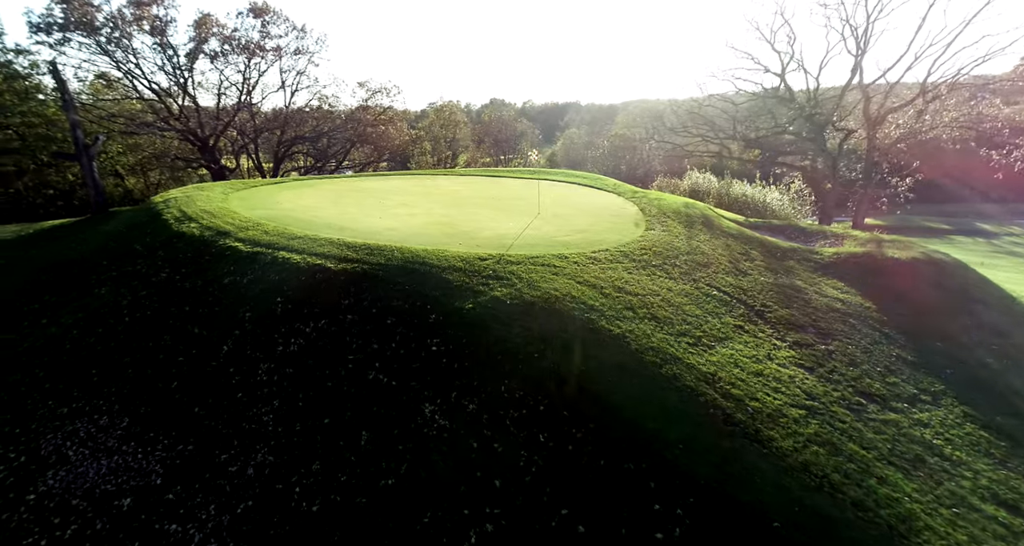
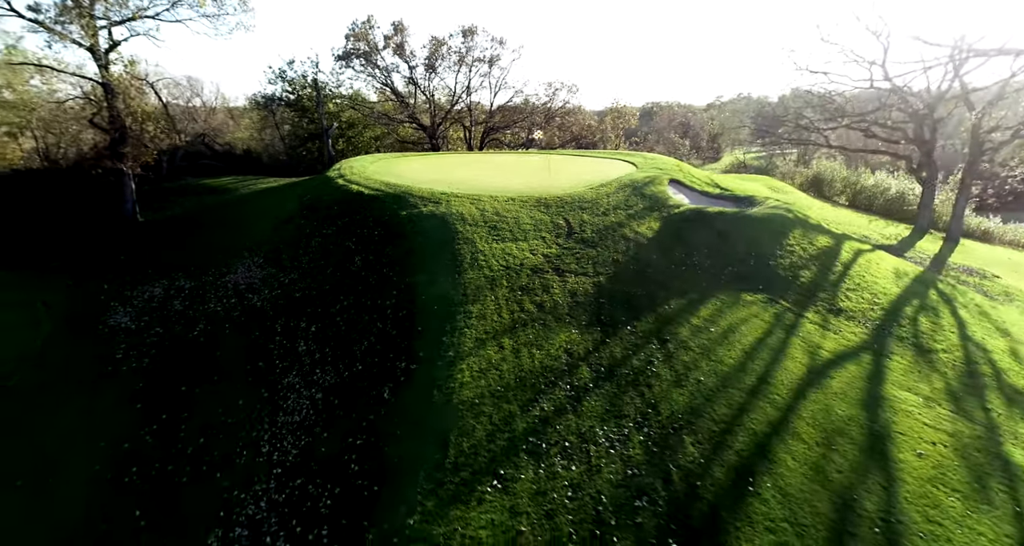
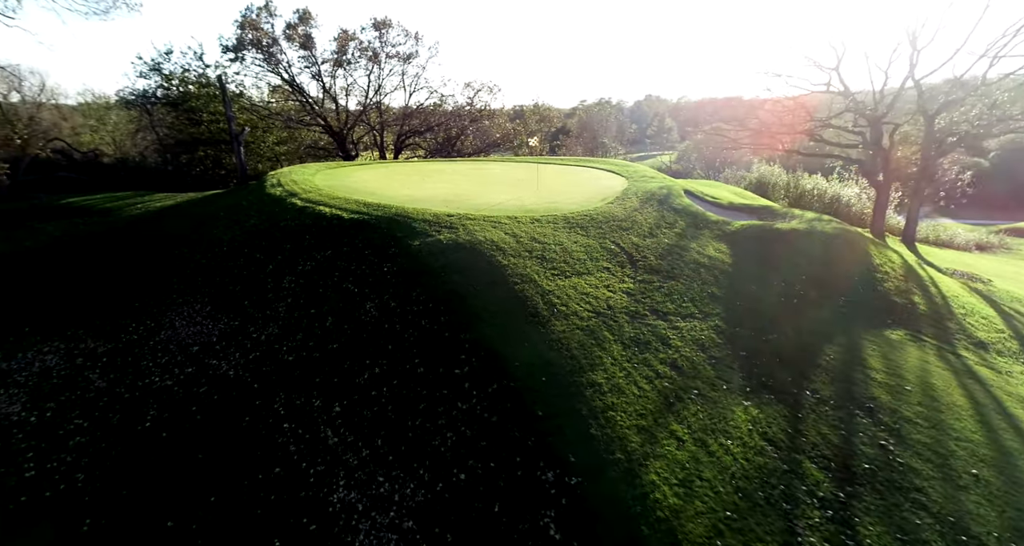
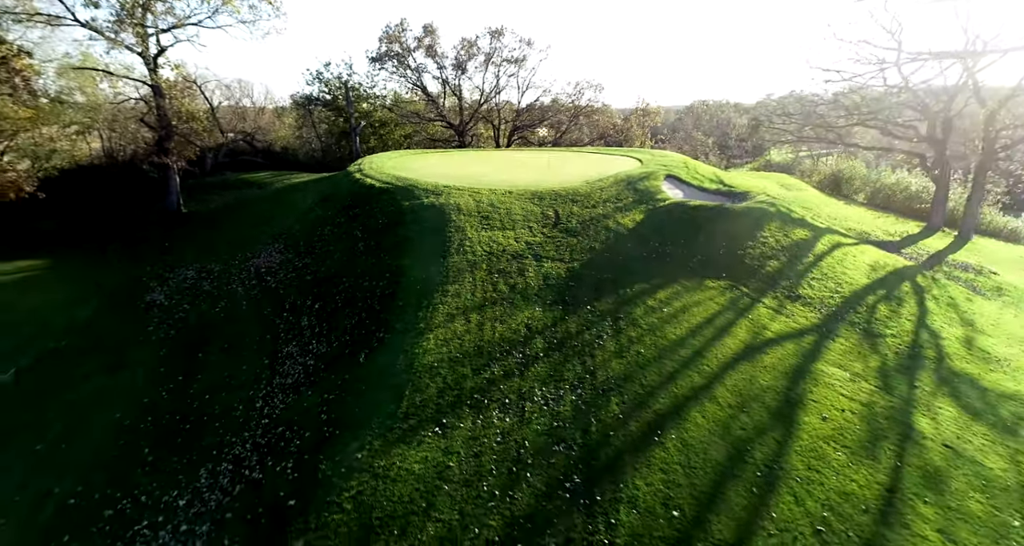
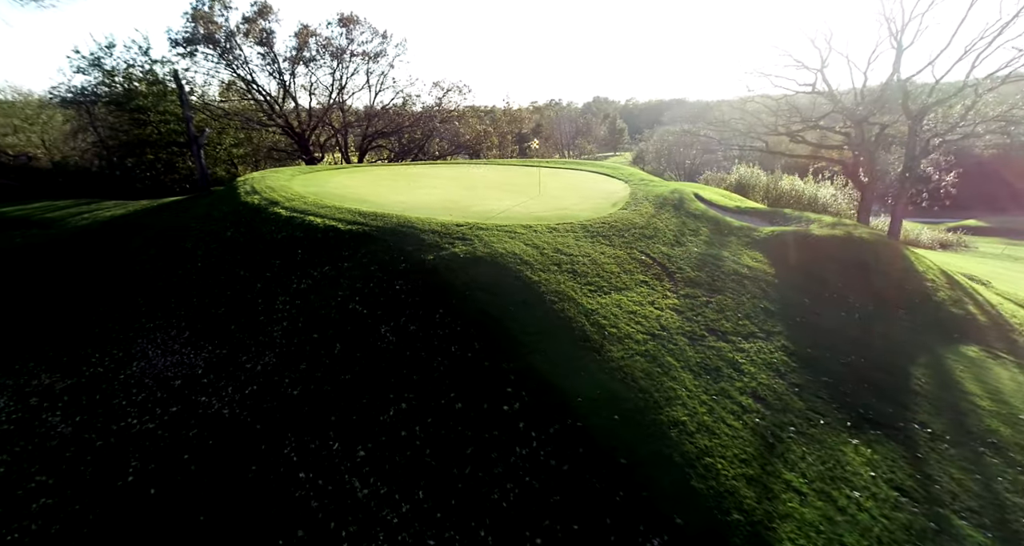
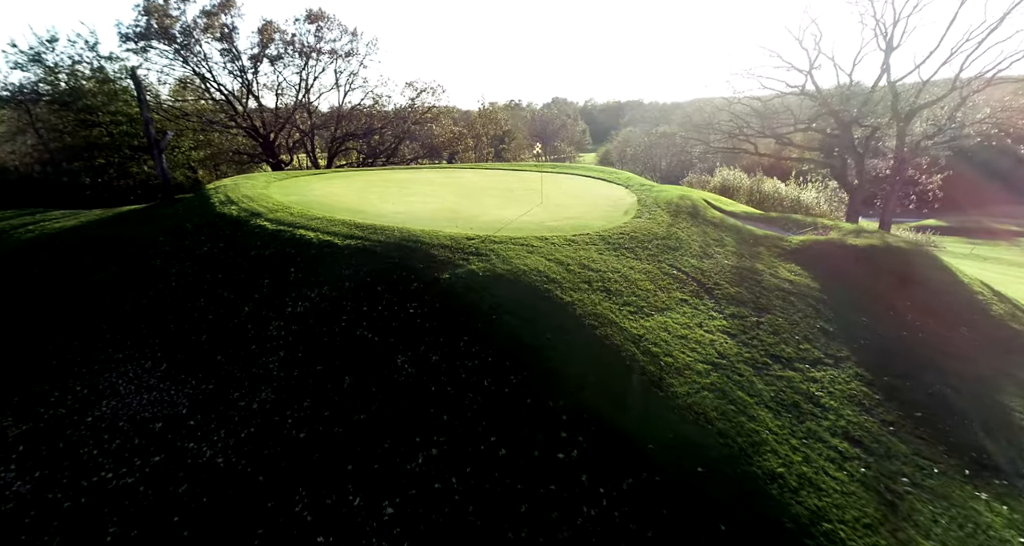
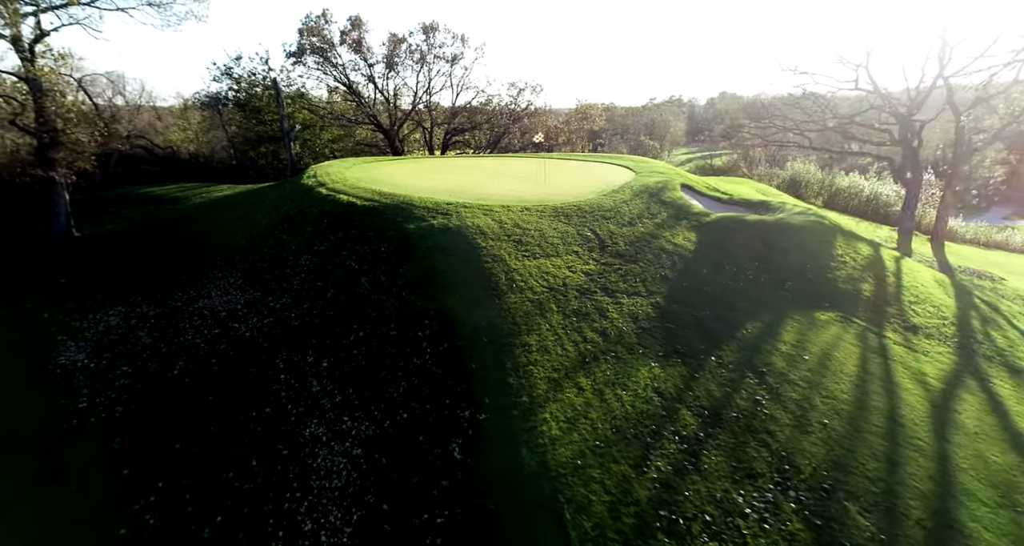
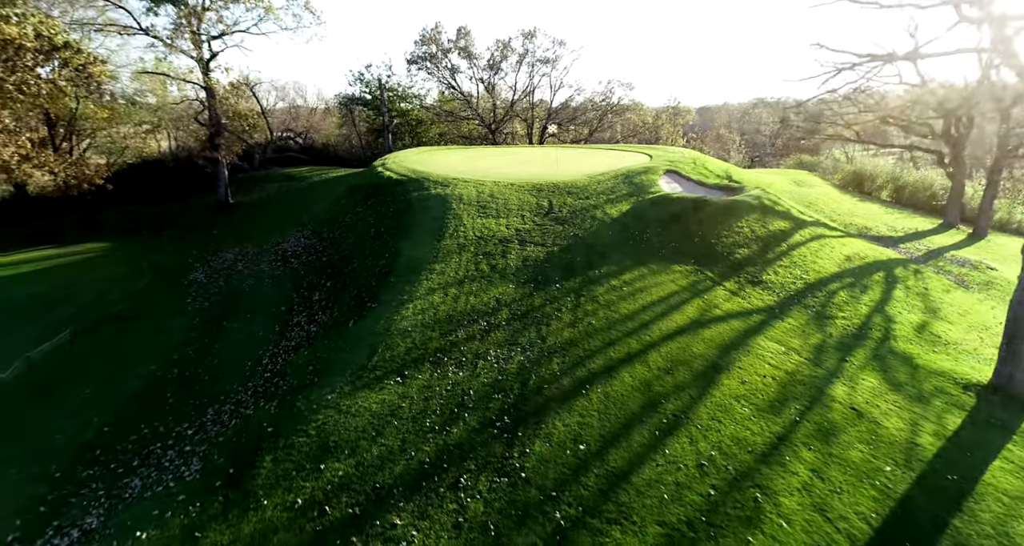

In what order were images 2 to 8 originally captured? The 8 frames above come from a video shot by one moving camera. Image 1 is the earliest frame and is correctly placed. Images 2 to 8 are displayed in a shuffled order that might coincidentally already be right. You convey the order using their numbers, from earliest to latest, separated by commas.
6, 5, 3, 7, 2, 4, 8
